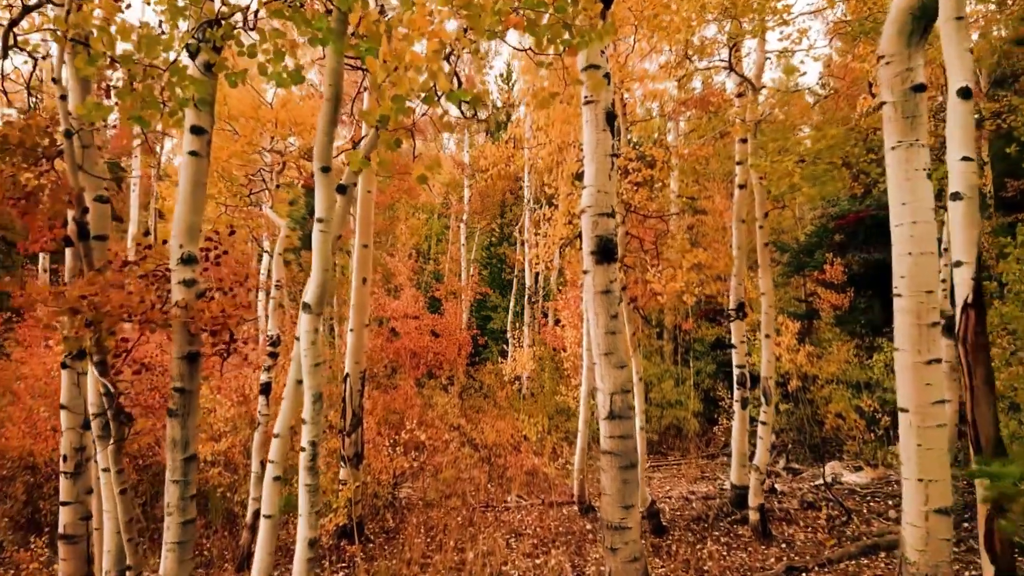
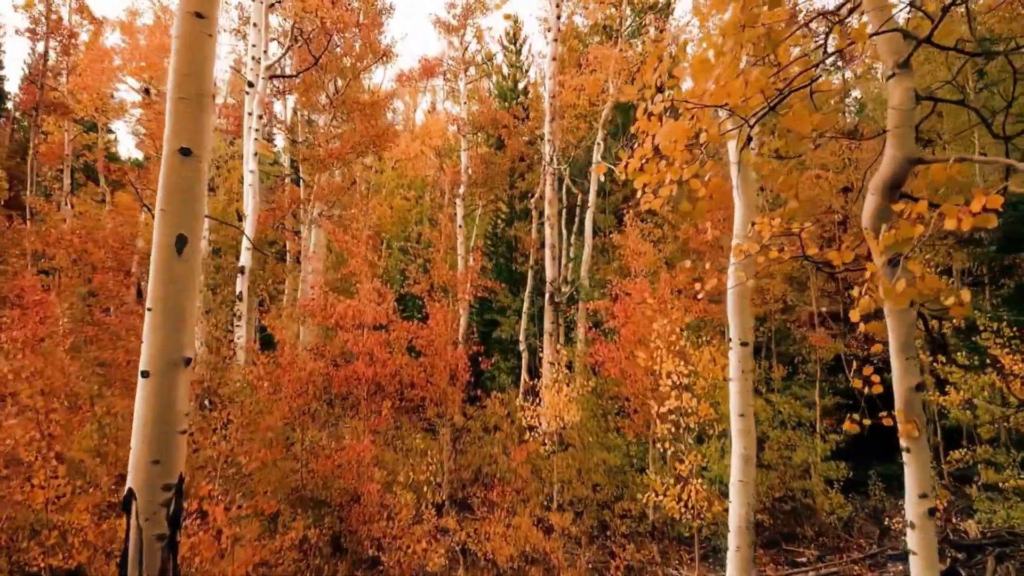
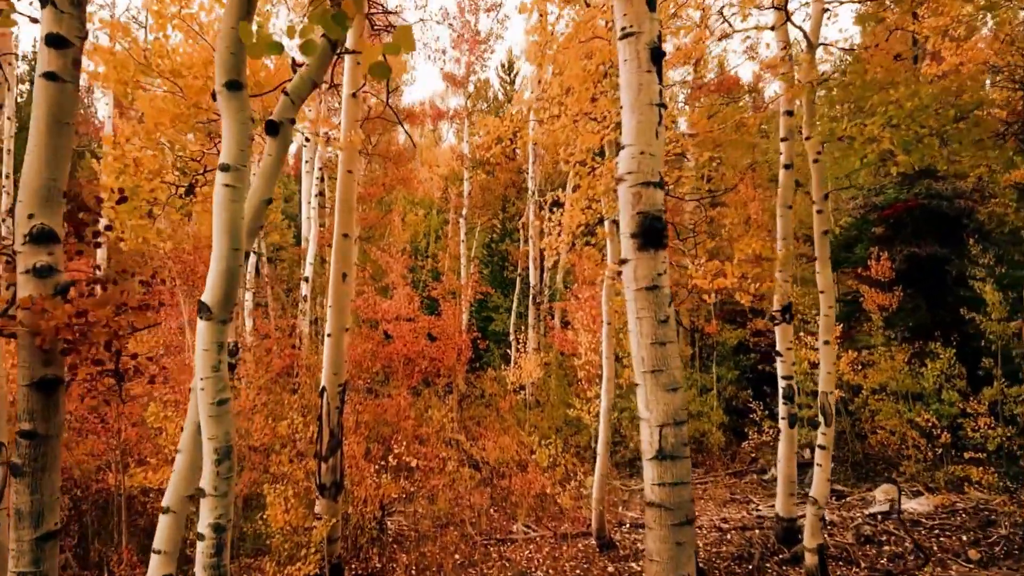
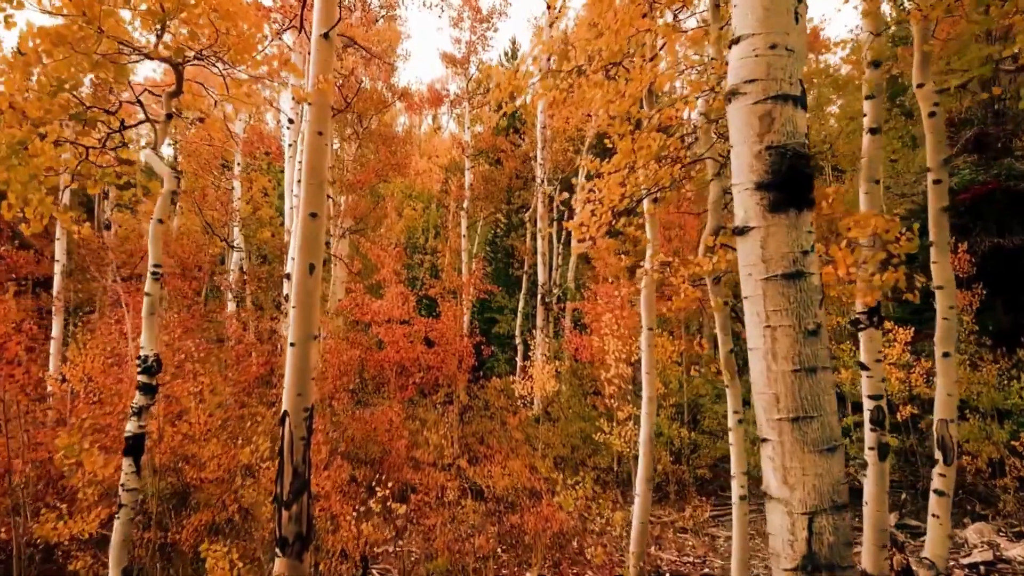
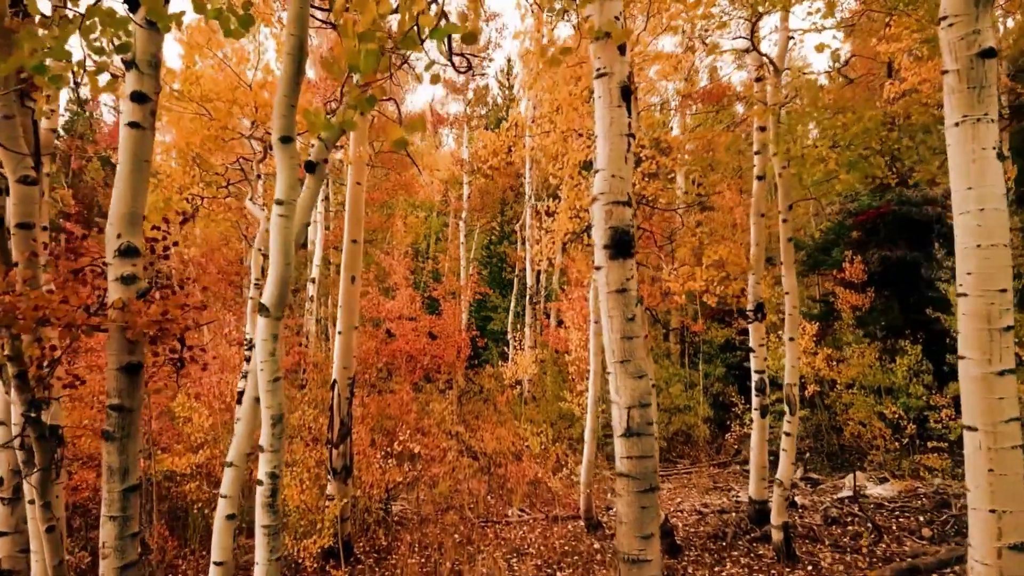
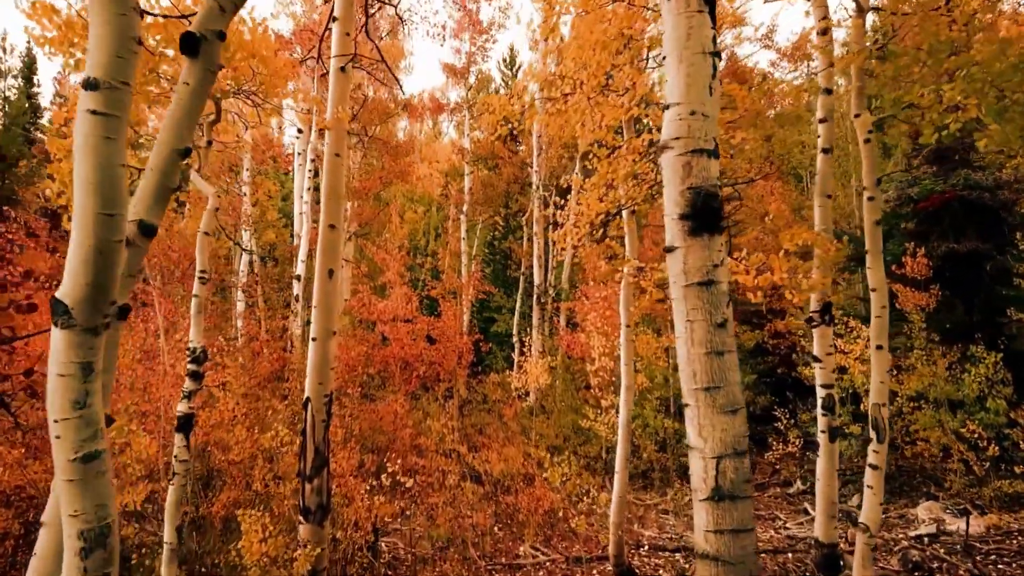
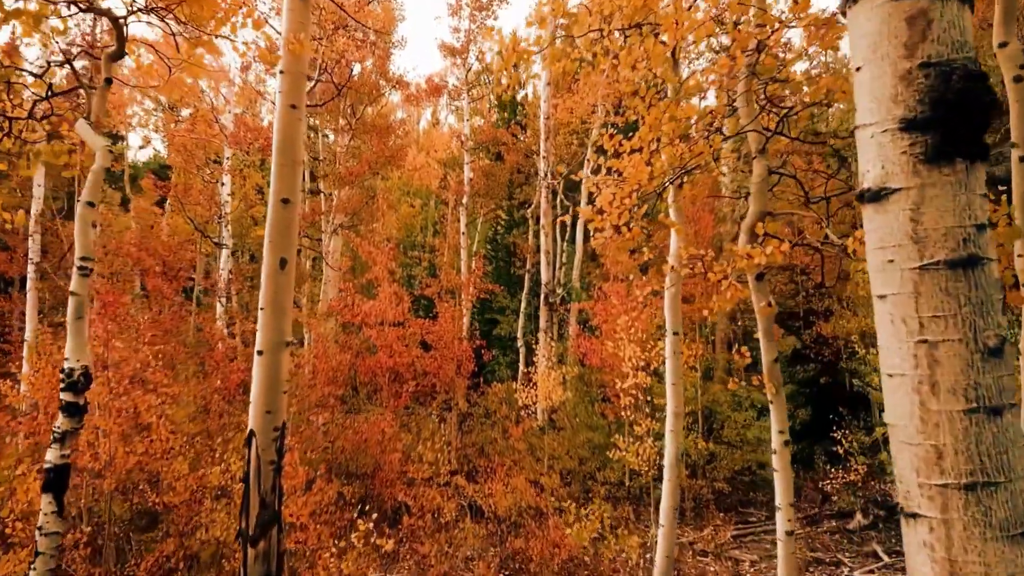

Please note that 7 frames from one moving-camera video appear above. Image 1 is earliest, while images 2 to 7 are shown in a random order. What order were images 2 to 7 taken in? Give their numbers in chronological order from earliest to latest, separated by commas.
5, 3, 6, 4, 7, 2
